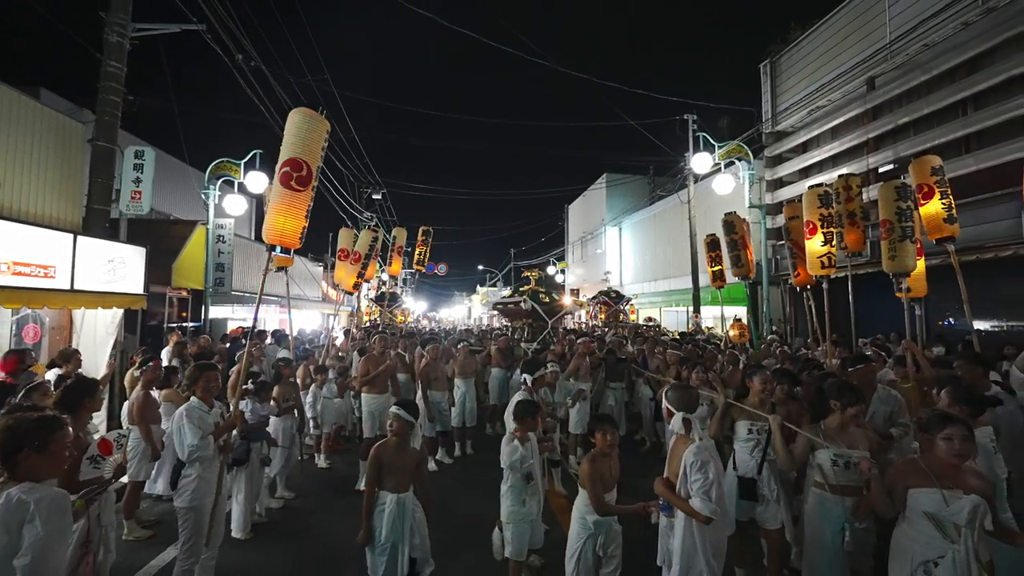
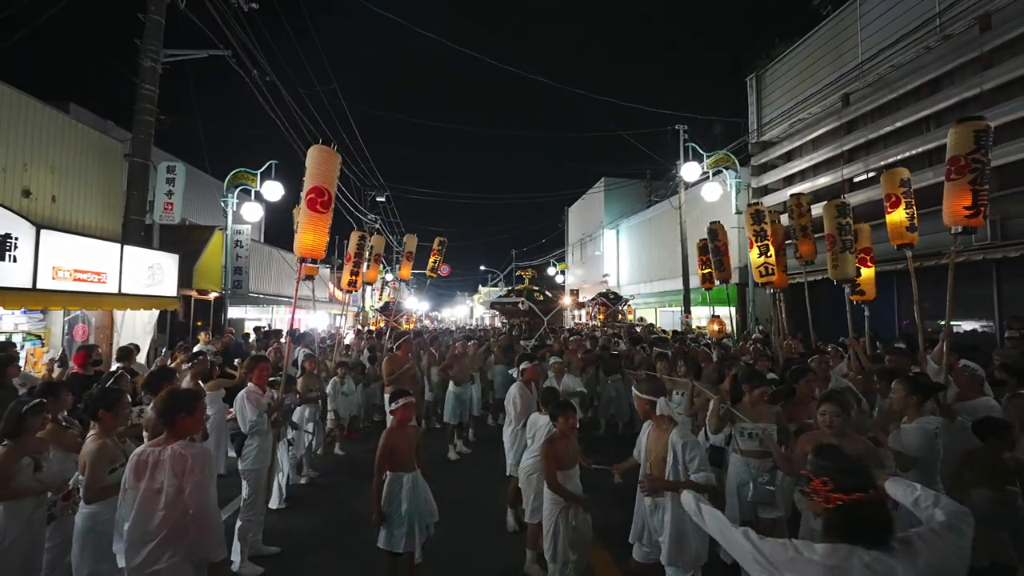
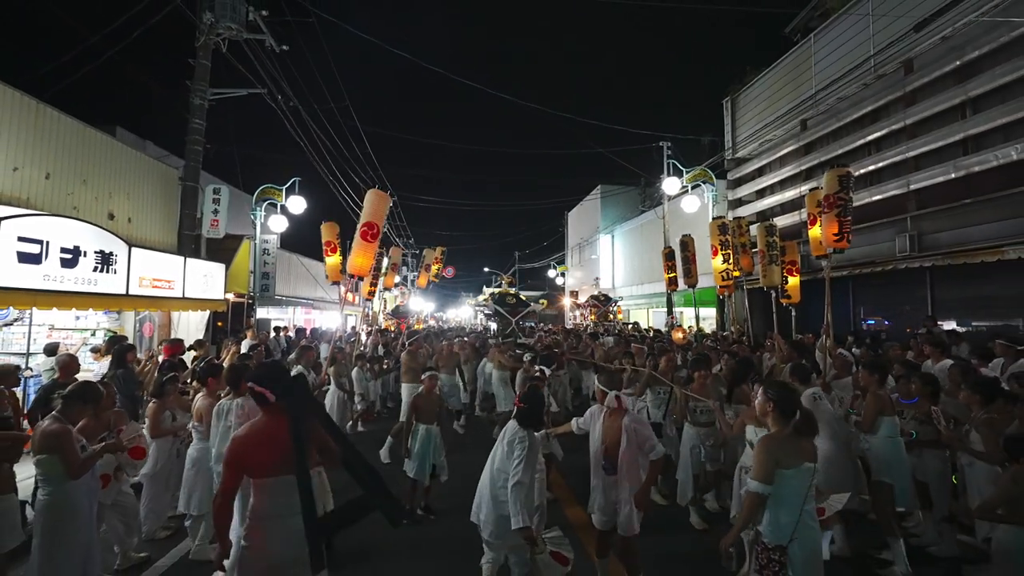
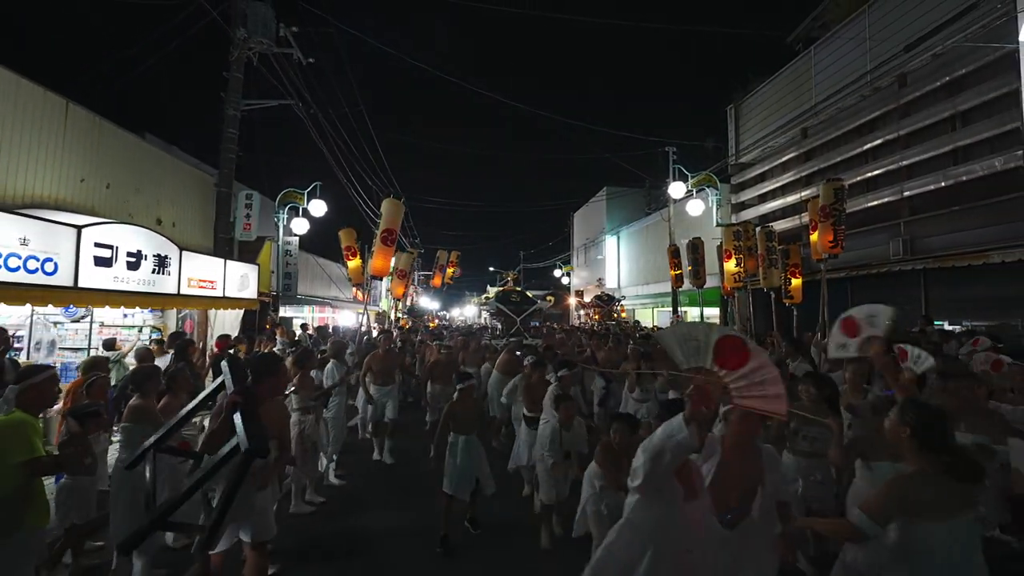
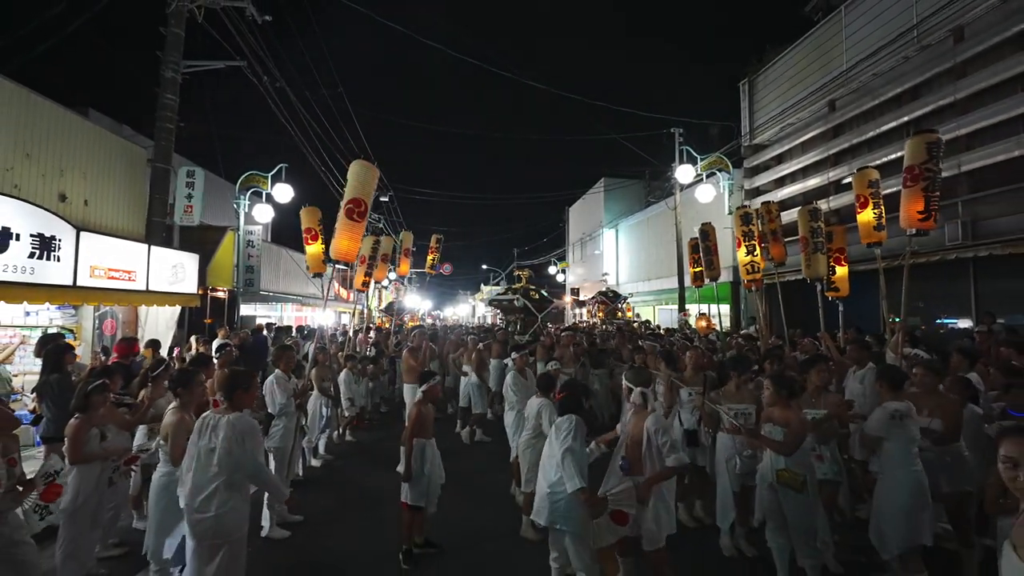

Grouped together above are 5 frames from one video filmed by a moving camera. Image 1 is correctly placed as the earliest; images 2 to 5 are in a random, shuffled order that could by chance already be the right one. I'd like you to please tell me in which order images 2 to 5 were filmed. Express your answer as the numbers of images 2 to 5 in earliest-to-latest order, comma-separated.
2, 5, 3, 4
